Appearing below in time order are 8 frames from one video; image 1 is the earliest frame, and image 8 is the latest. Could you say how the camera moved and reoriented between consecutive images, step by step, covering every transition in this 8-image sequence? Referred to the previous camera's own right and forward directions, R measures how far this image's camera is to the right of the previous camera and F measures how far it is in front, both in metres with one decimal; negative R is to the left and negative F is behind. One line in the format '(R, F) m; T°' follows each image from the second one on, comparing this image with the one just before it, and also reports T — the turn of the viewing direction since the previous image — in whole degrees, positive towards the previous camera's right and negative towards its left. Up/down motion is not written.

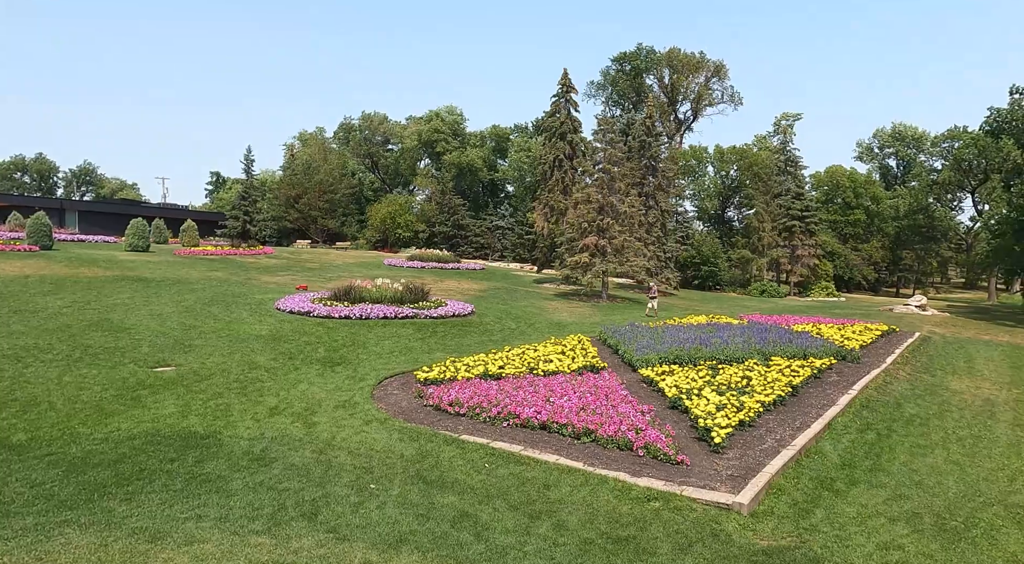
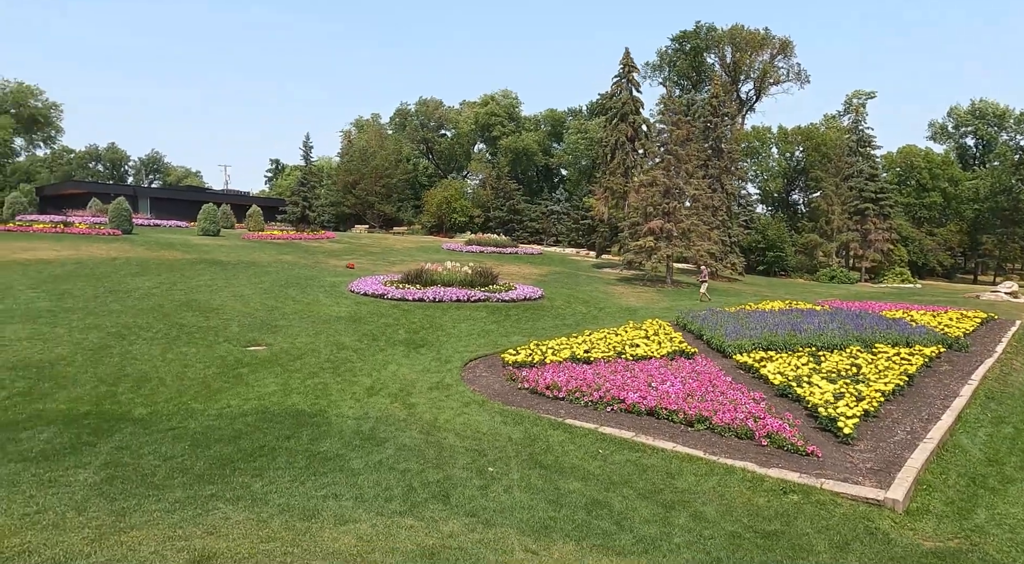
(-0.5, +0.1) m; -4°
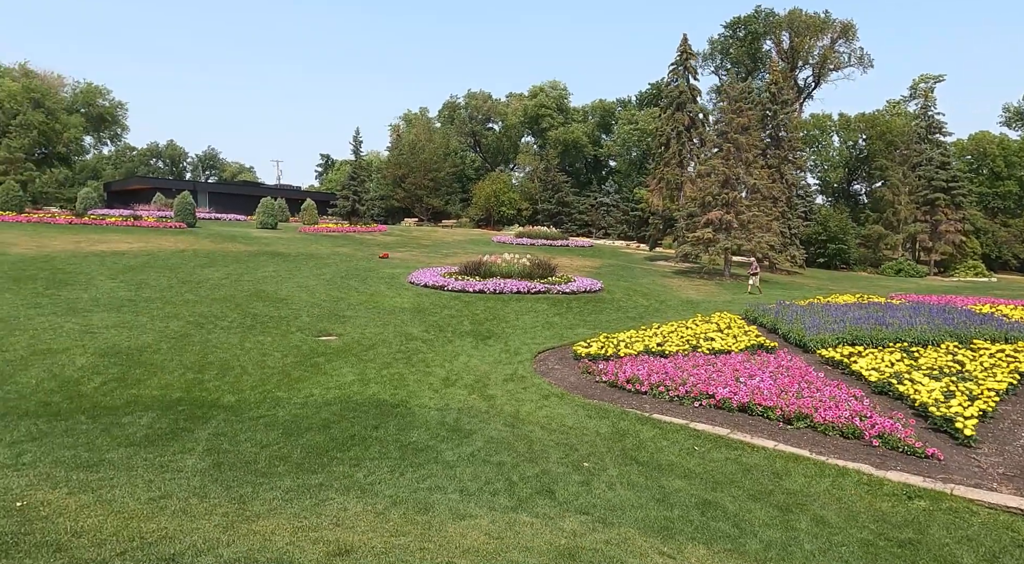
(-0.4, +0.1) m; -4°
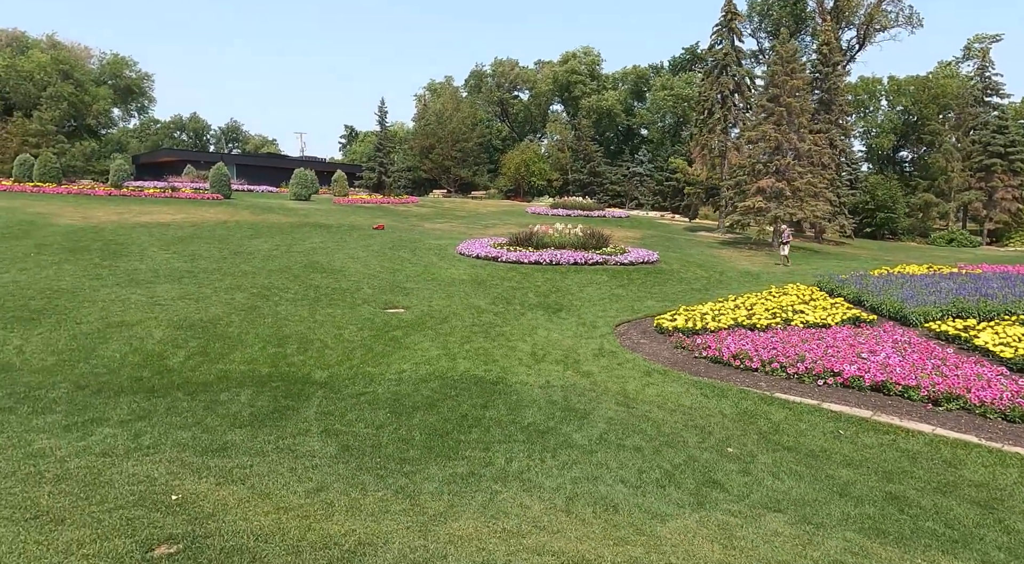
(-0.8, +0.4) m; -2°
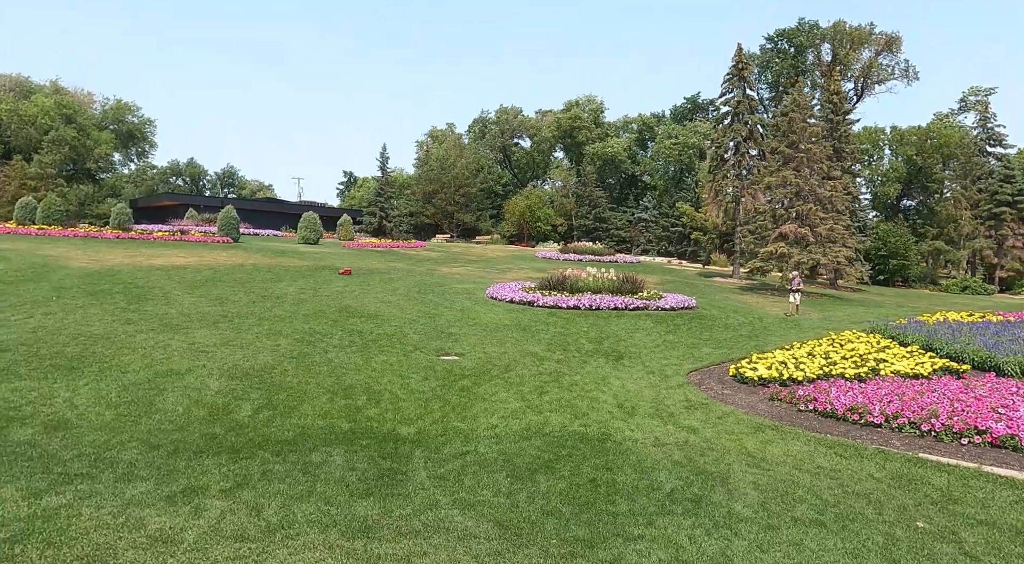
(-1.0, +0.6) m; 0°
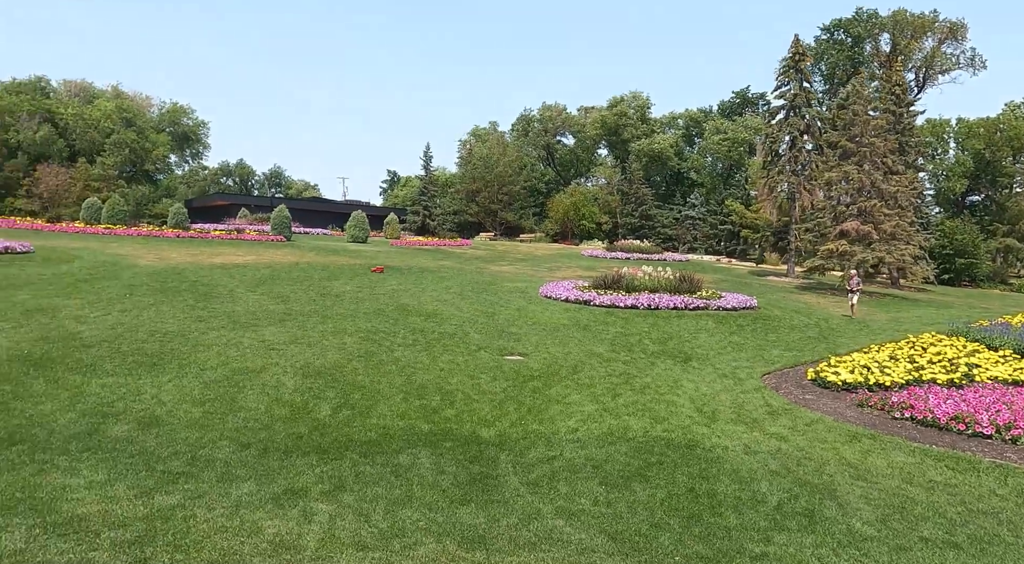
(-0.4, +0.1) m; -3°
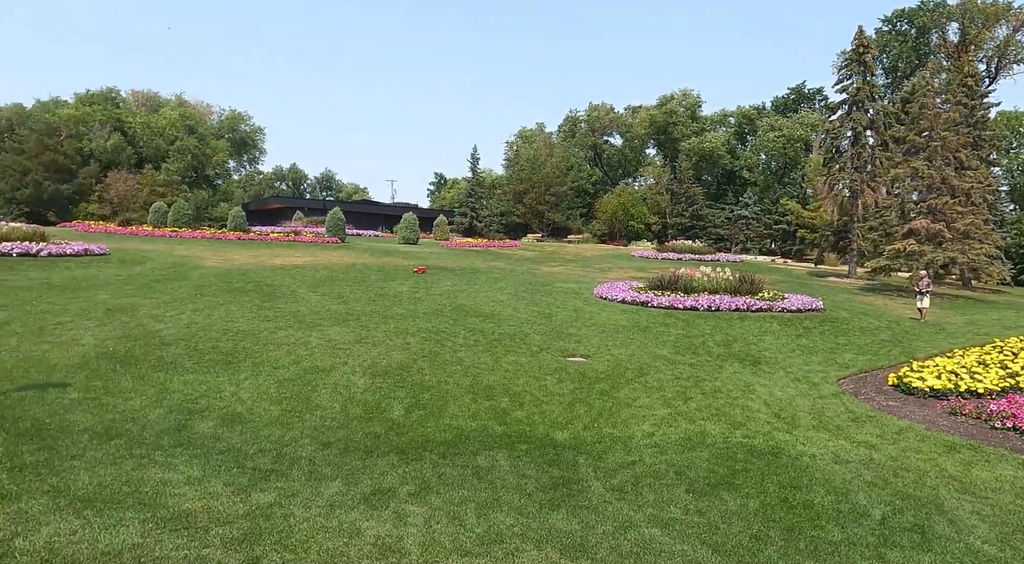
(-0.2, +0.1) m; -4°
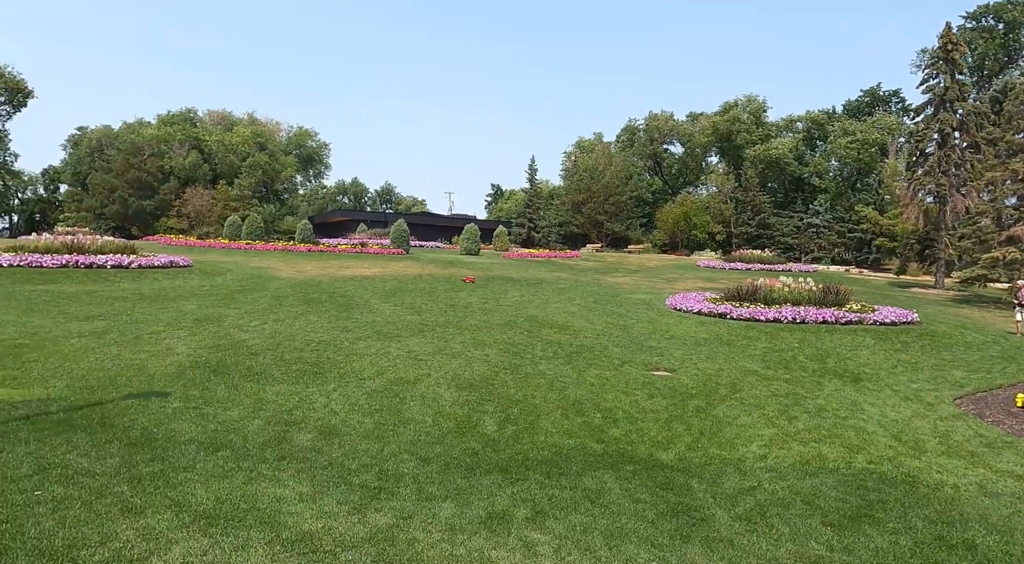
(-0.3, +0.3) m; -5°
